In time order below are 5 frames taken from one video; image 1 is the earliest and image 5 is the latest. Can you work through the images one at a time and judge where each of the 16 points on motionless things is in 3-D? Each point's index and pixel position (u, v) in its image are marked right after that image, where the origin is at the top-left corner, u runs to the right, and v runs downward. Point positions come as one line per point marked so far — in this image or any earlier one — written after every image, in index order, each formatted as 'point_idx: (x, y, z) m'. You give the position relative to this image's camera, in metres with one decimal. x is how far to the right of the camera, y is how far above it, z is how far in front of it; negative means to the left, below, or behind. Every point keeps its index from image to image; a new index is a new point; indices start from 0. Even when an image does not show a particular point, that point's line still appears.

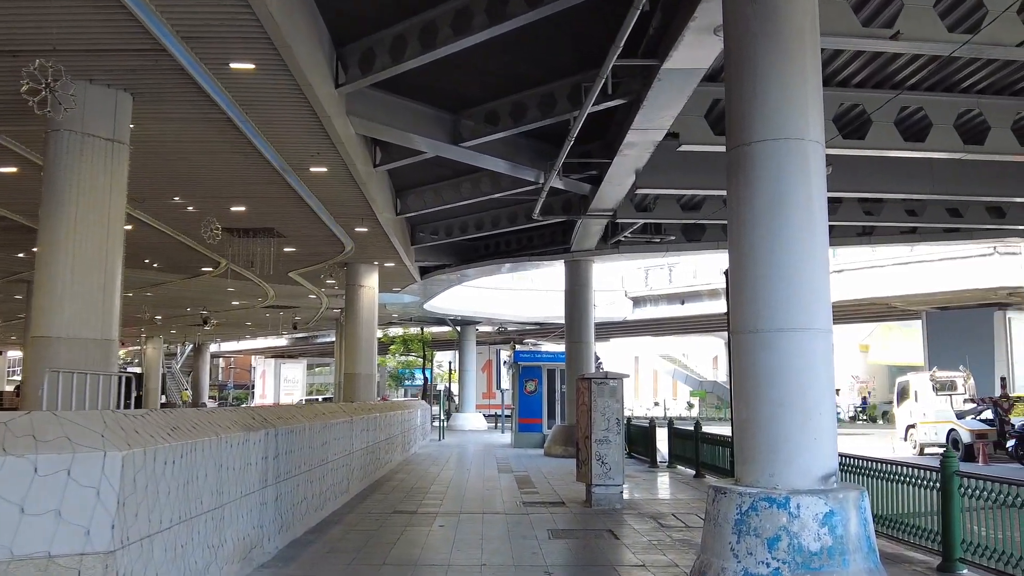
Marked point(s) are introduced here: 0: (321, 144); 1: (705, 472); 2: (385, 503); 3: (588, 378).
0: (-2.7, +2.1, +13.1) m
1: (+3.5, -3.3, +16.5) m
2: (-1.7, -2.9, +12.4) m
3: (+1.1, -1.2, +12.6) m
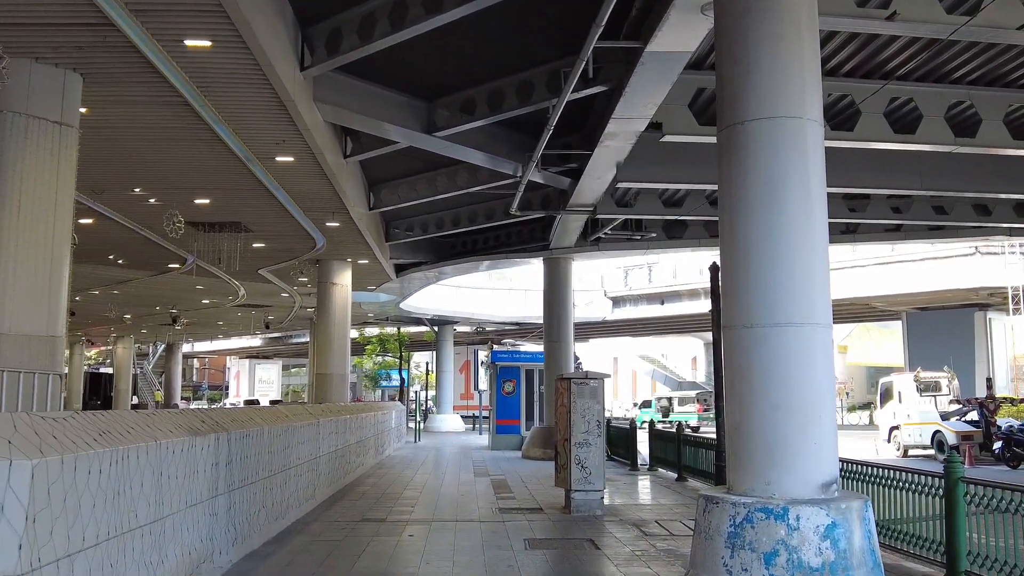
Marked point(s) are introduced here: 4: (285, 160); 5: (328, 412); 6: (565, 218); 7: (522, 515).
0: (-3.1, +2.1, +12.4) m
1: (+3.0, -3.3, +15.9) m
2: (-2.0, -2.9, +11.8) m
3: (+0.7, -1.2, +12.0) m
4: (-3.4, +1.9, +13.8) m
5: (-2.8, -1.9, +14.0) m
6: (+1.1, +1.5, +19.2) m
7: (+0.1, -2.9, +11.5) m
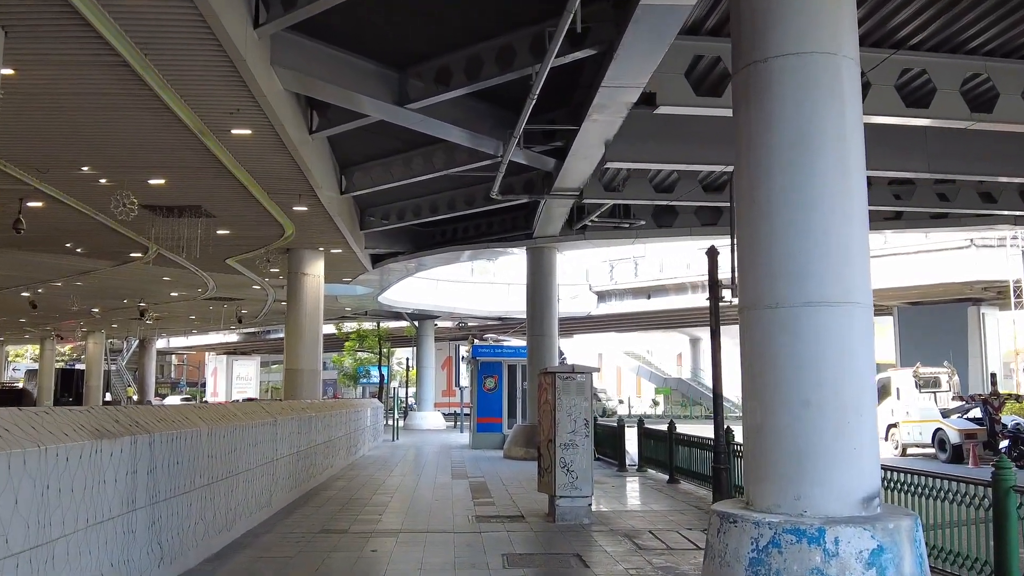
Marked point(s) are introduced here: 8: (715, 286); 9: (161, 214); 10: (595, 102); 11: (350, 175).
0: (-3.3, +2.3, +11.2) m
1: (+2.7, -3.1, +14.9) m
2: (-2.3, -2.7, +10.6) m
3: (+0.5, -1.0, +10.9) m
4: (-3.7, +2.1, +12.6) m
5: (-3.1, -1.7, +12.8) m
6: (+0.7, +1.7, +18.0) m
7: (-0.1, -2.7, +10.4) m
8: (+2.6, 0.0, +11.5) m
9: (-6.6, +1.4, +17.3) m
10: (+1.1, +2.5, +12.1) m
11: (-3.1, +2.2, +17.7) m
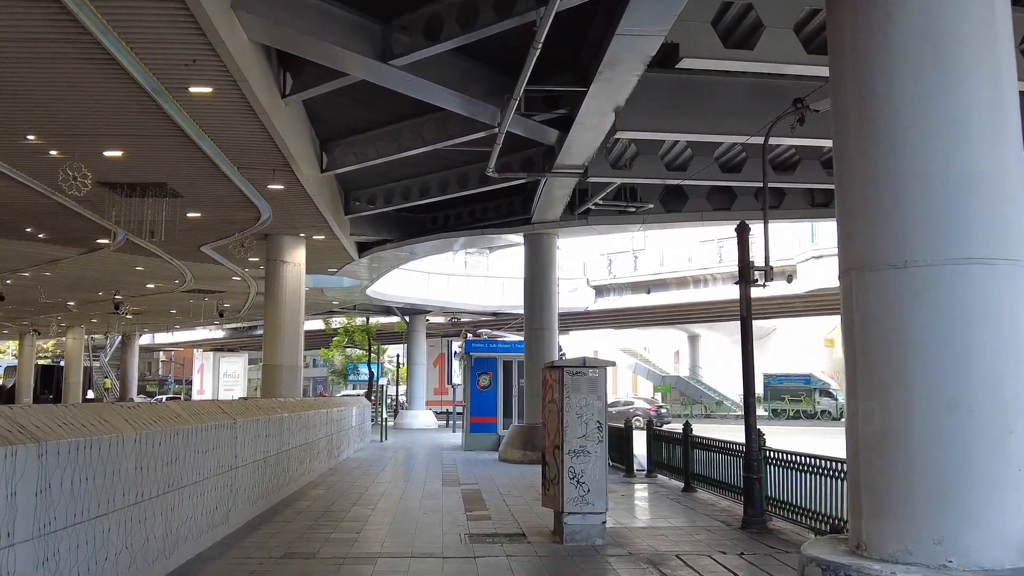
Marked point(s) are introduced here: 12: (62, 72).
0: (-3.3, +2.5, +9.6) m
1: (+2.7, -2.9, +13.3) m
2: (-2.3, -2.5, +9.1) m
3: (+0.5, -0.8, +9.4) m
4: (-3.7, +2.4, +11.0) m
5: (-3.1, -1.5, +11.2) m
6: (+0.7, +1.9, +16.5) m
7: (-0.1, -2.5, +8.8) m
8: (+2.6, +0.2, +10.0) m
9: (-6.7, +1.6, +15.7) m
10: (+1.1, +2.7, +10.5) m
11: (-3.2, +2.4, +16.1) m
12: (-5.1, +2.4, +10.4) m
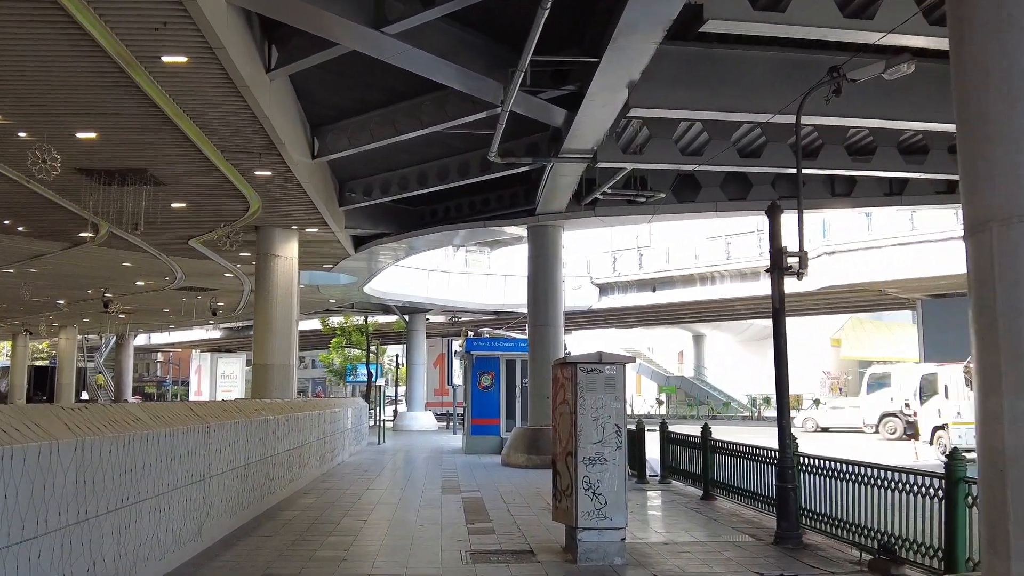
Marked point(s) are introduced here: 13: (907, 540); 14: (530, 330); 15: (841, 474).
0: (-3.3, +2.7, +8.6) m
1: (+2.7, -2.7, +12.3) m
2: (-2.2, -2.4, +8.1) m
3: (+0.5, -0.7, +8.4) m
4: (-3.7, +2.5, +10.0) m
5: (-3.0, -1.4, +10.2) m
6: (+0.7, +2.0, +15.5) m
7: (-0.1, -2.4, +7.8) m
8: (+2.6, +0.3, +9.0) m
9: (-6.6, +1.7, +14.7) m
10: (+1.1, +2.8, +9.5) m
11: (-3.1, +2.5, +15.1) m
12: (-5.0, +2.6, +9.4) m
13: (+3.3, -2.1, +7.6) m
14: (+0.4, -0.9, +19.4) m
15: (+3.1, -1.8, +8.6) m
